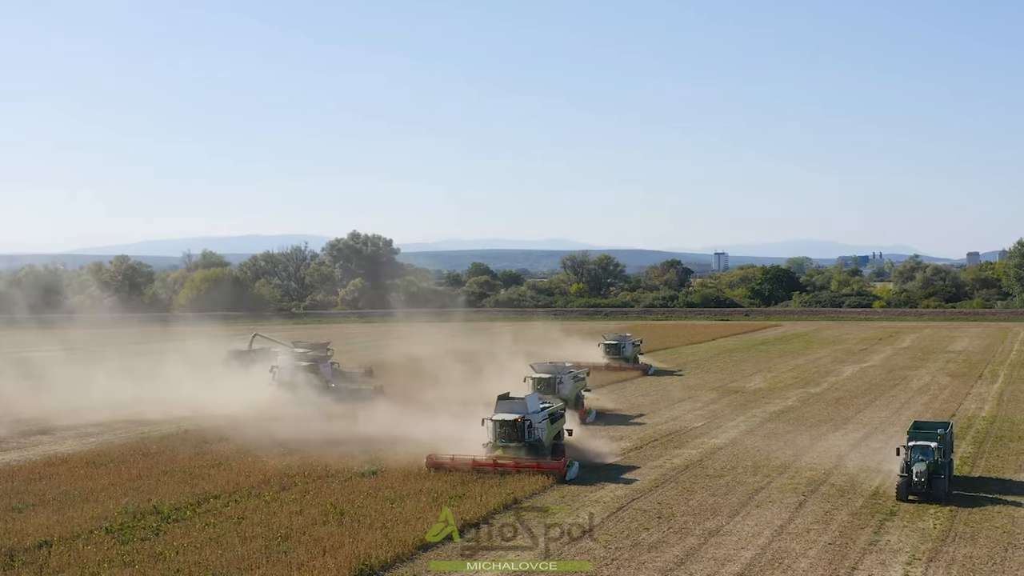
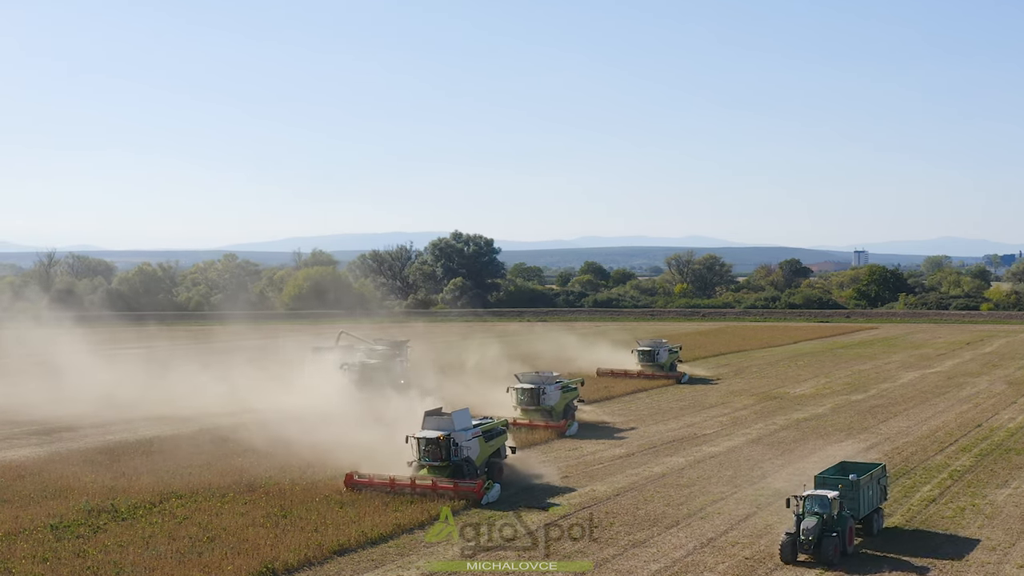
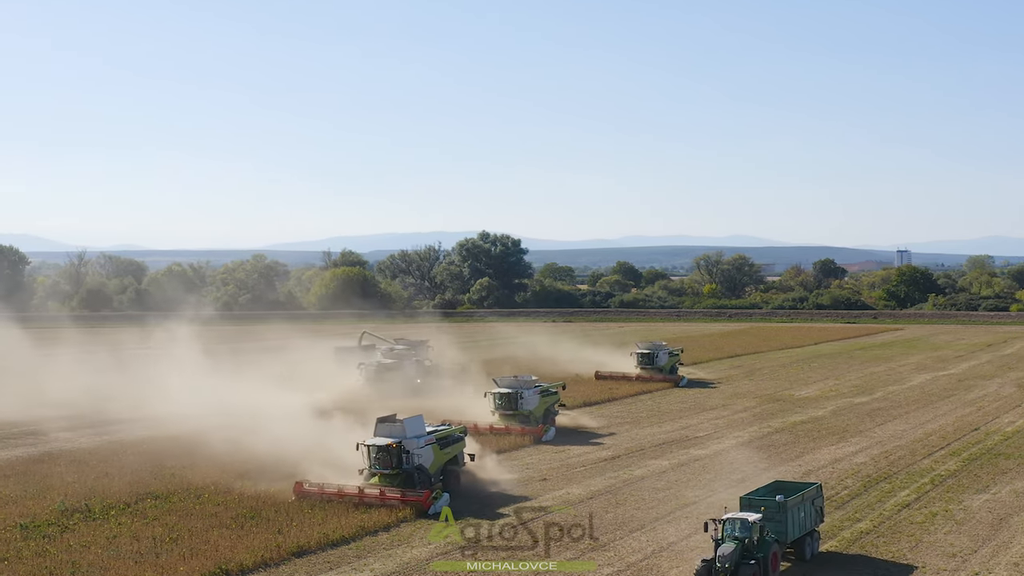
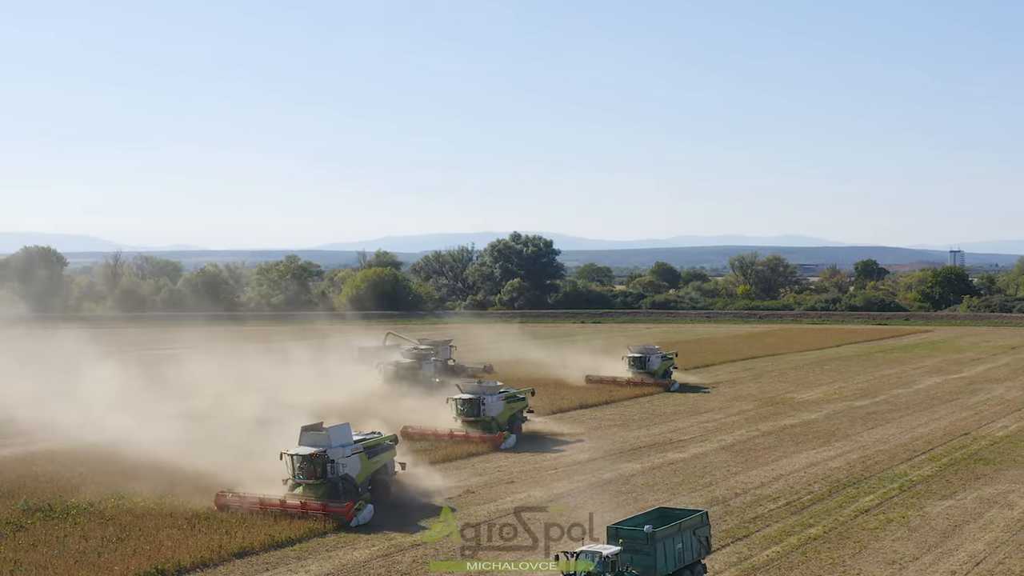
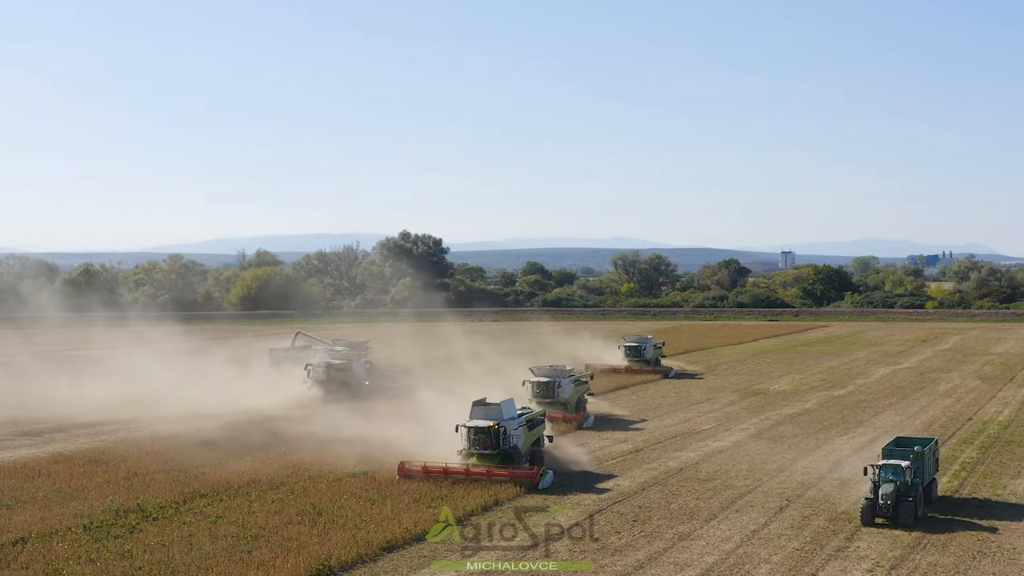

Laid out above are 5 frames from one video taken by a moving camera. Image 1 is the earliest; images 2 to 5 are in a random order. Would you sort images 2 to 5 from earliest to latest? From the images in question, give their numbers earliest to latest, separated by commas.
5, 2, 3, 4
